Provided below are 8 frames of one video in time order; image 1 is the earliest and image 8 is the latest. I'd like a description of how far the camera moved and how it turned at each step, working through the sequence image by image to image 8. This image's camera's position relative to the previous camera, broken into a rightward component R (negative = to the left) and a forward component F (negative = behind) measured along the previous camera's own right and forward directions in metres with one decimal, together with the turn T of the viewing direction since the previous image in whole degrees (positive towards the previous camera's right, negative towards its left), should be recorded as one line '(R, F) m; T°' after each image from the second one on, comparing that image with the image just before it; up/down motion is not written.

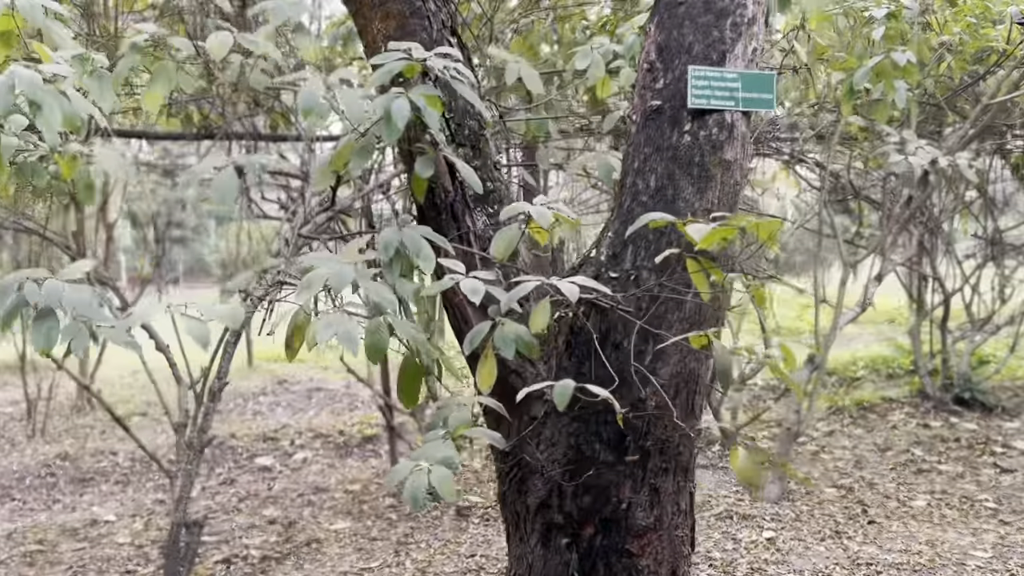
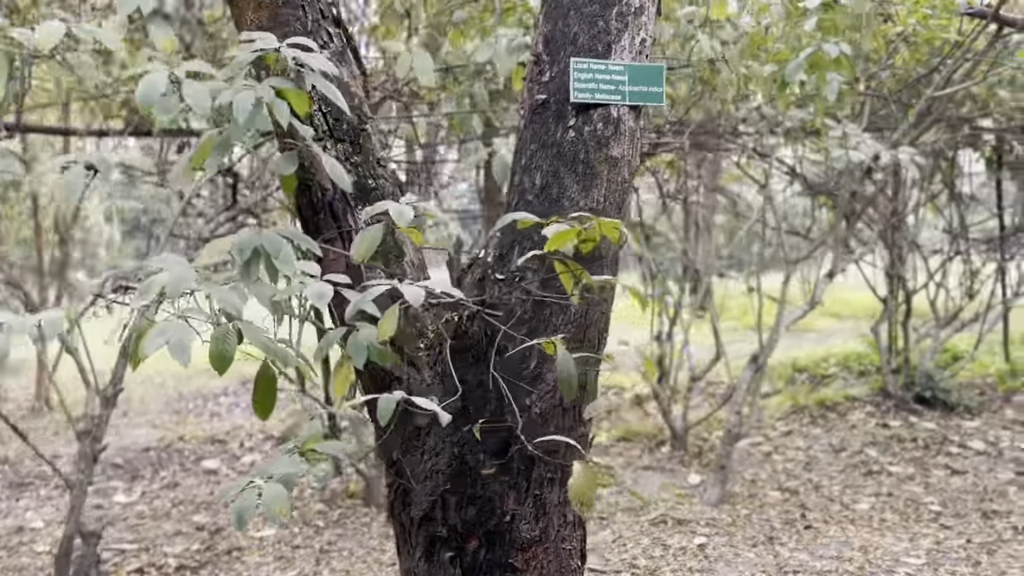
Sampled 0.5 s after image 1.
(+0.2, +0.1) m; 0°
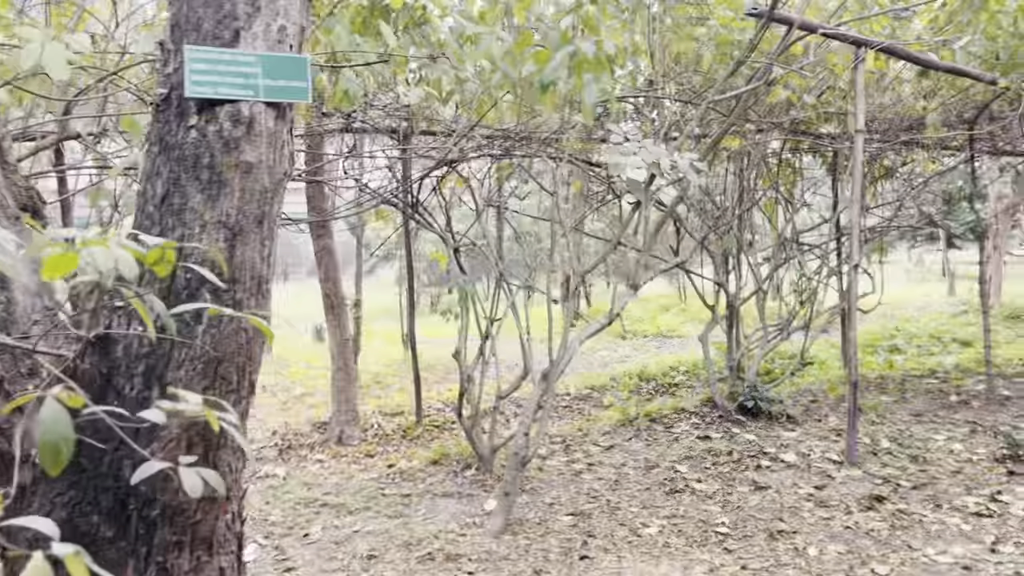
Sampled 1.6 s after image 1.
(+0.4, +0.2) m; +6°
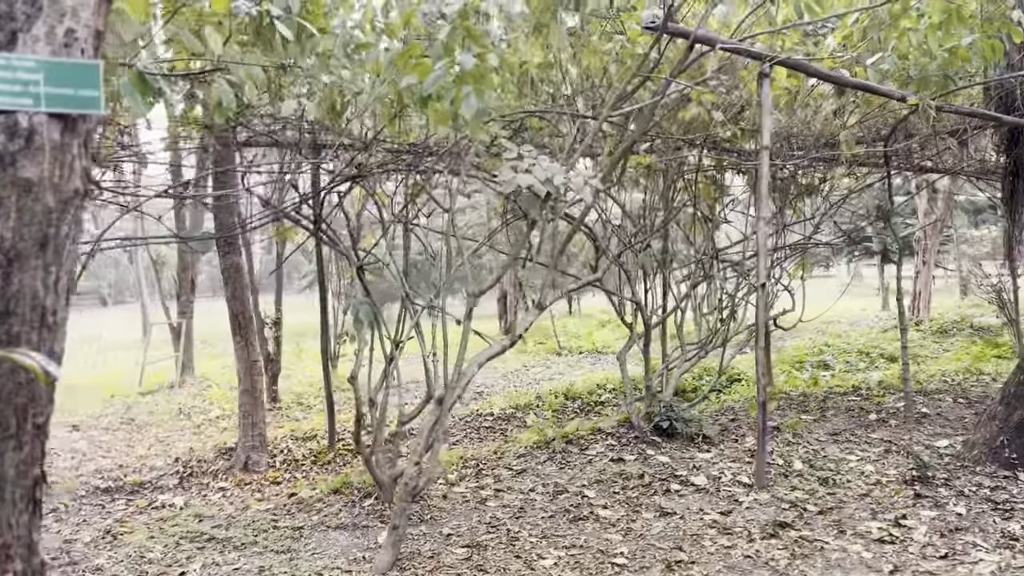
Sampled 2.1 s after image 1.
(+0.2, +0.1) m; +3°
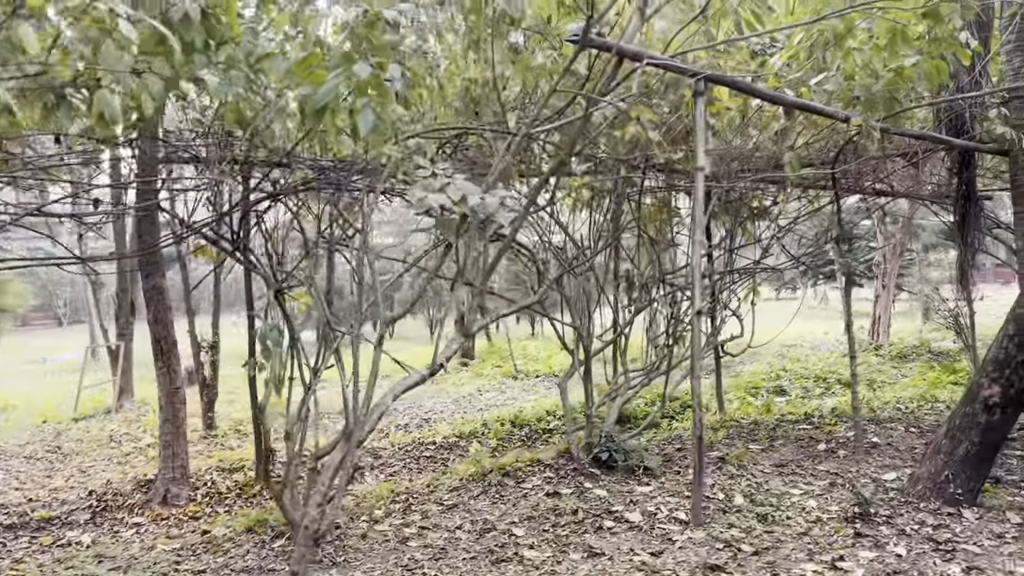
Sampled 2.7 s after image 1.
(+0.2, +0.2) m; +2°
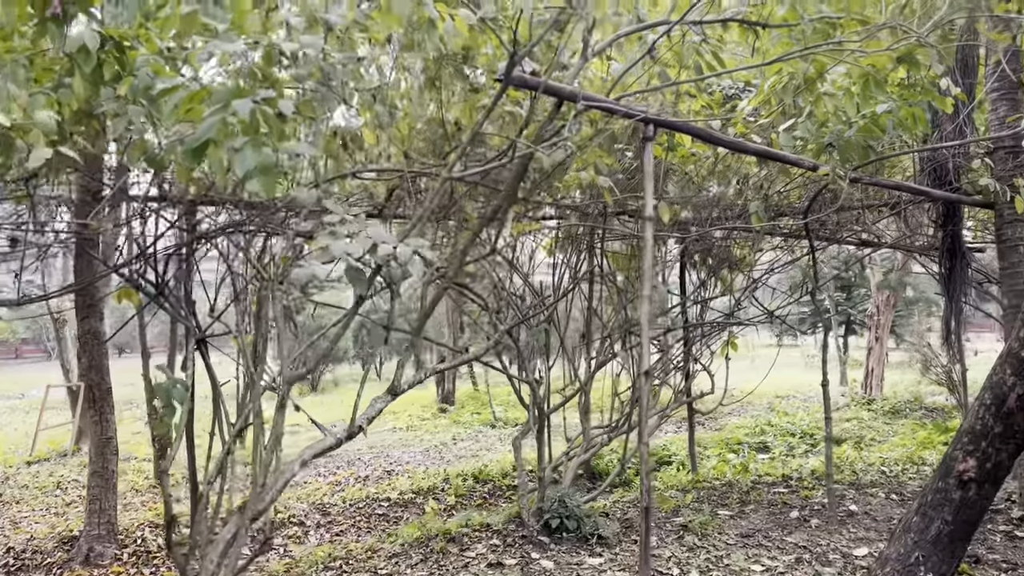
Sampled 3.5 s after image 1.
(+0.2, +0.2) m; 0°
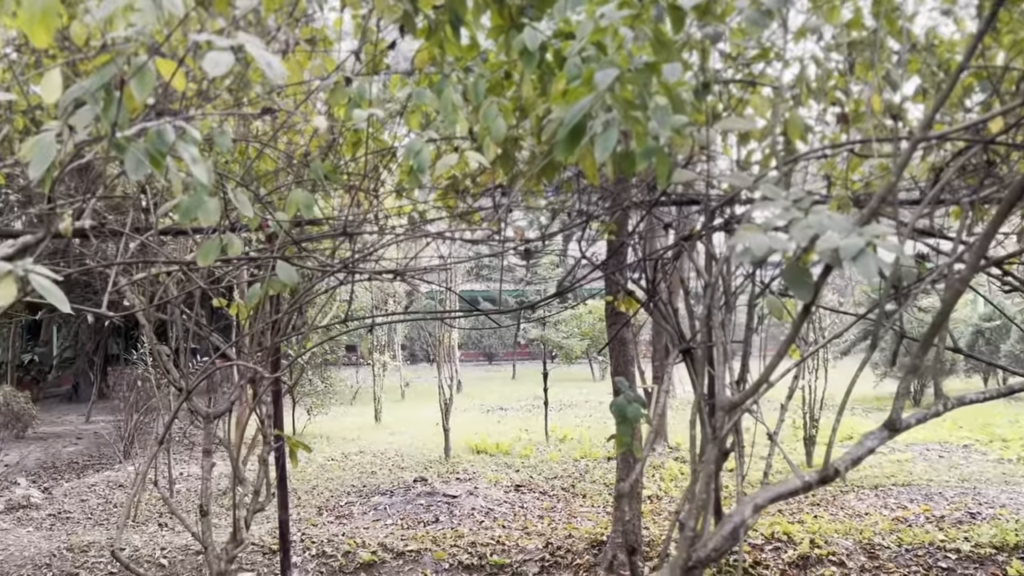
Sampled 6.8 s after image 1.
(+0.3, +0.5) m; -38°
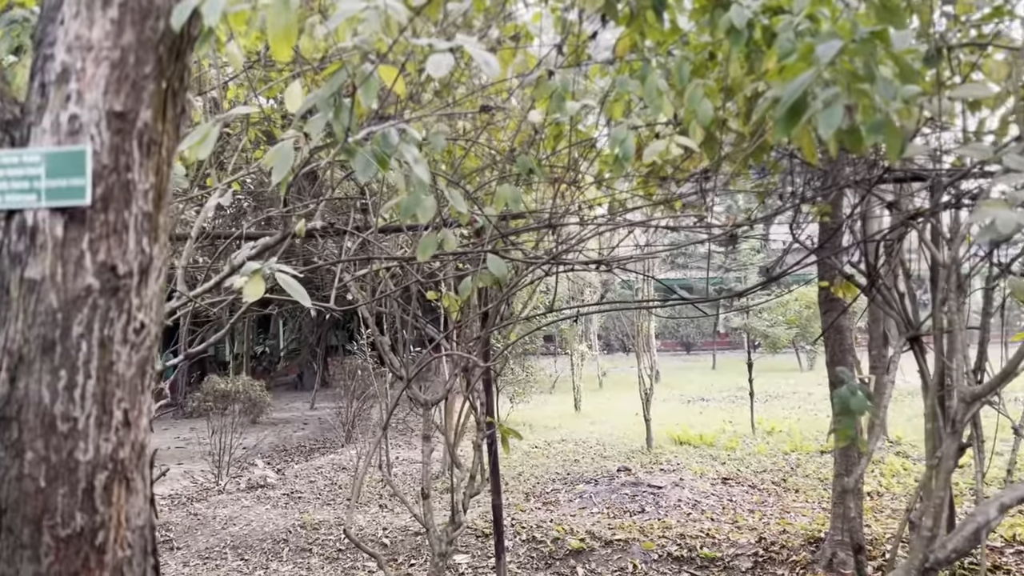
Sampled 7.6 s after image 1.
(0.0, 0.0) m; -12°
